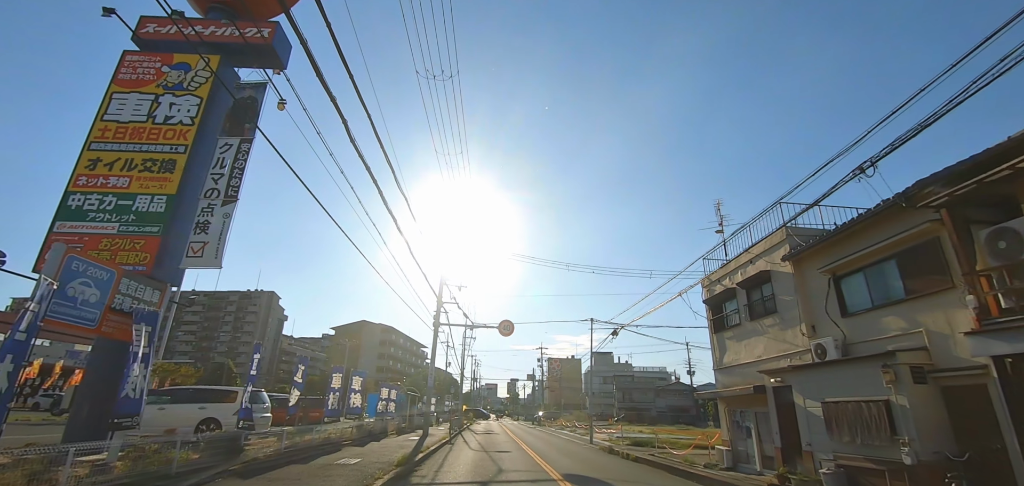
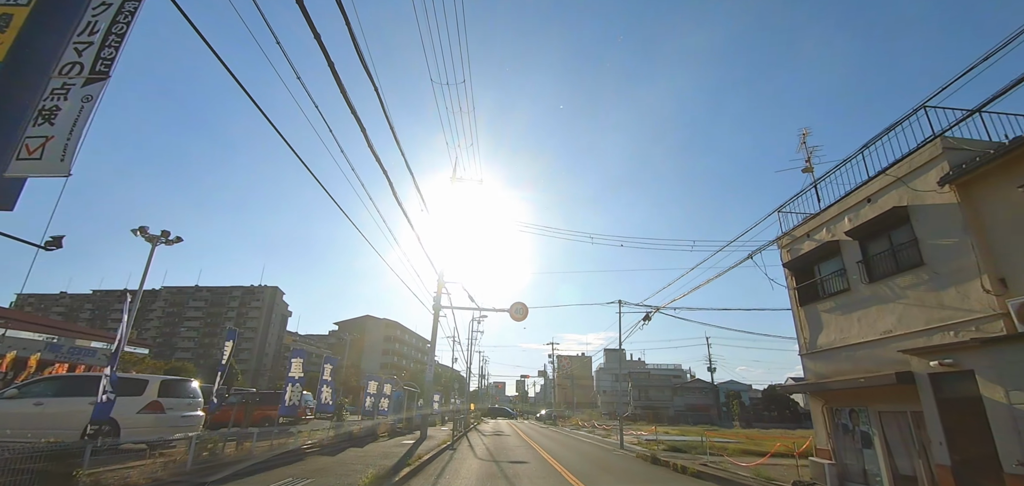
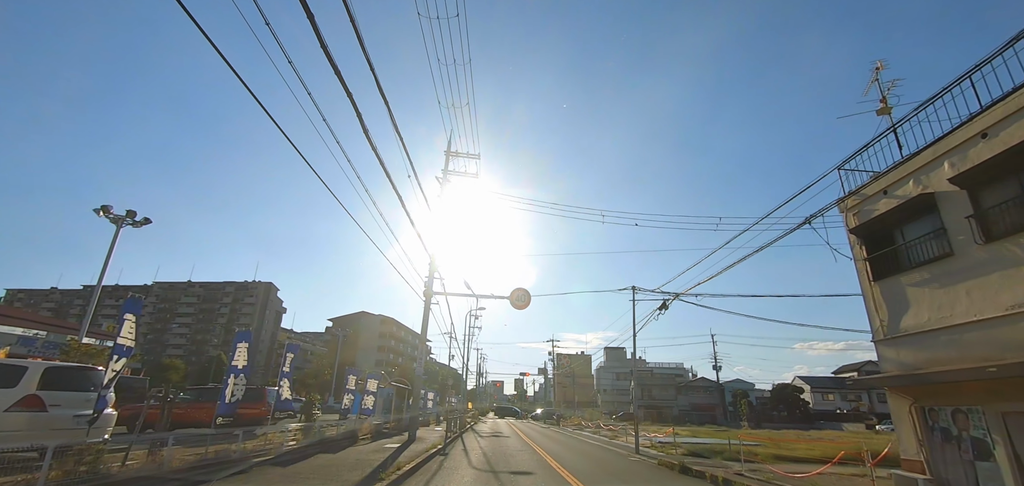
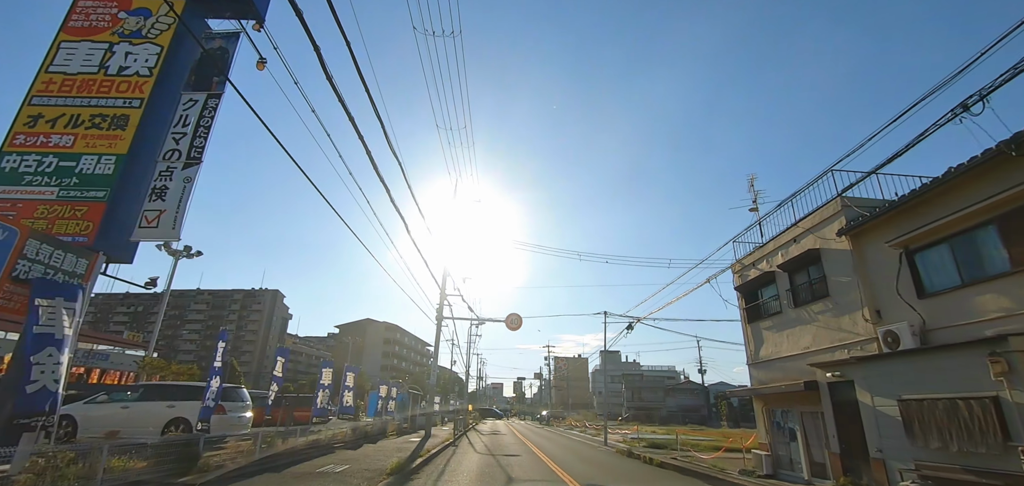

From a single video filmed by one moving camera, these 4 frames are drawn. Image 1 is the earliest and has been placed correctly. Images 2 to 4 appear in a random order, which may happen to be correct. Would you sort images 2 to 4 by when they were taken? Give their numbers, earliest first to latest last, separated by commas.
4, 2, 3
